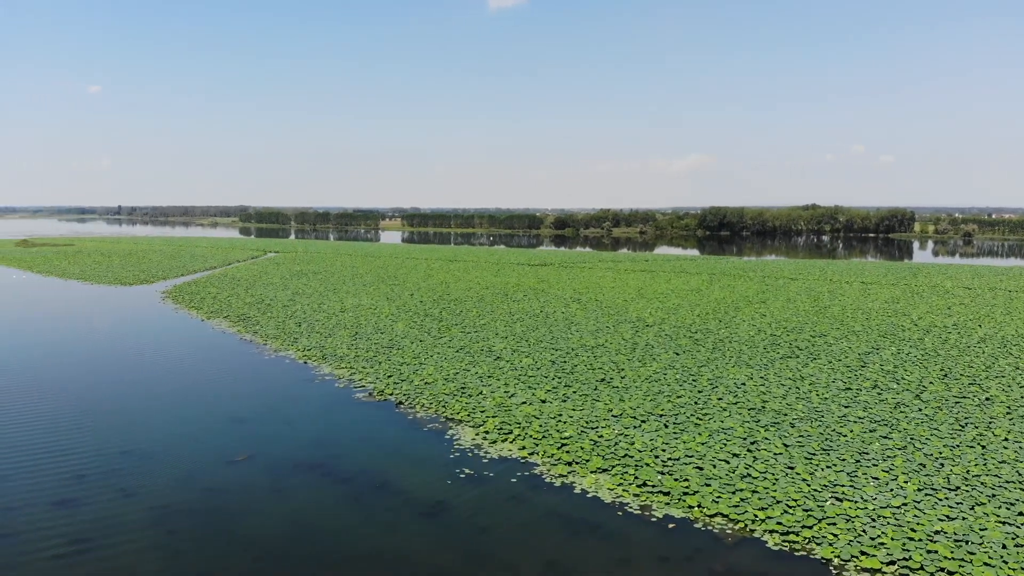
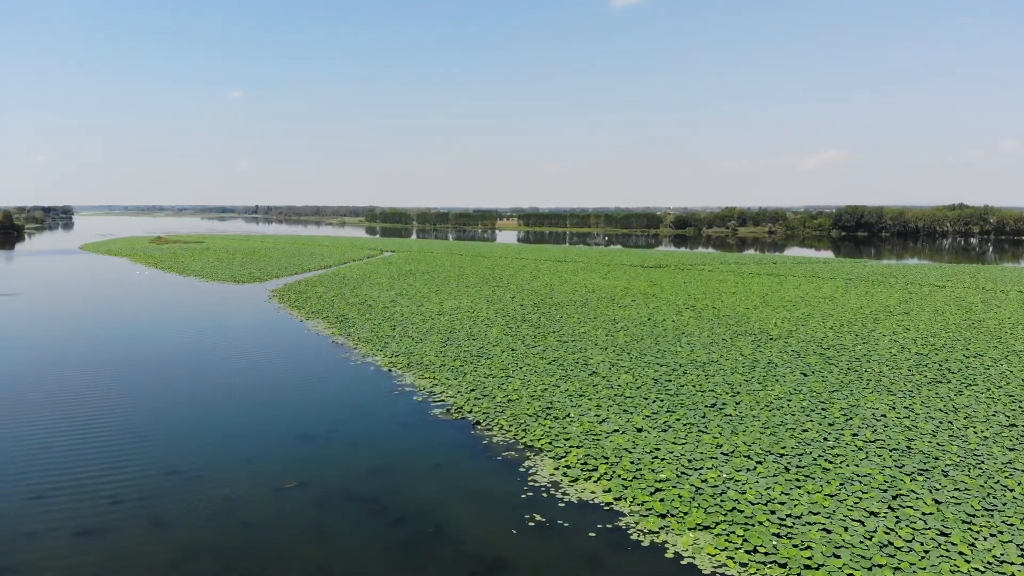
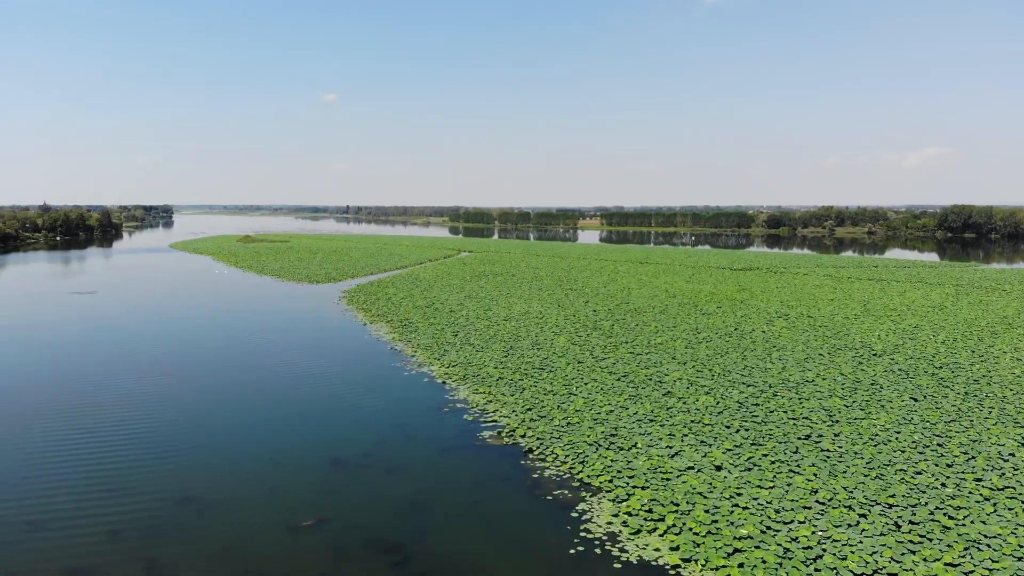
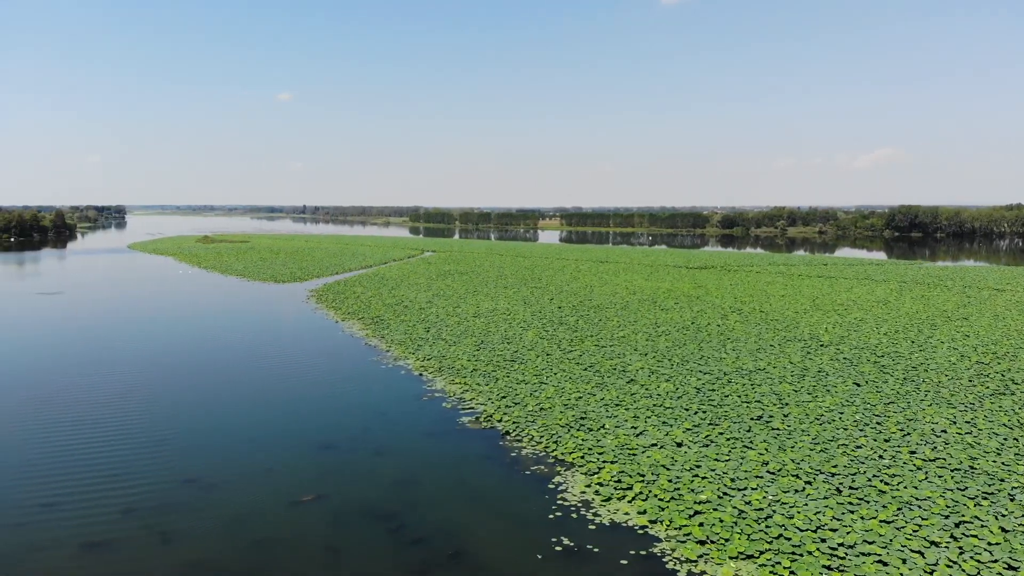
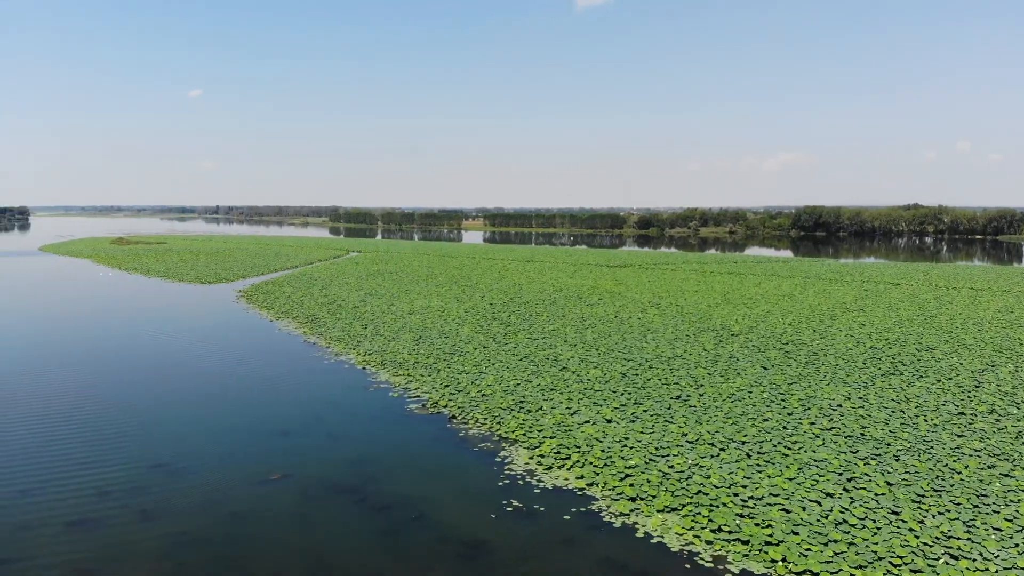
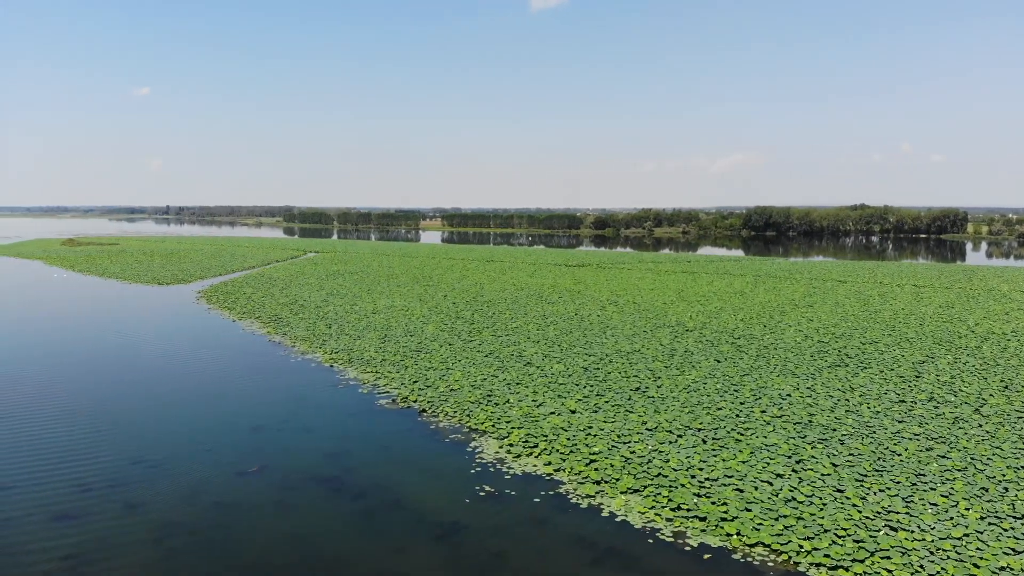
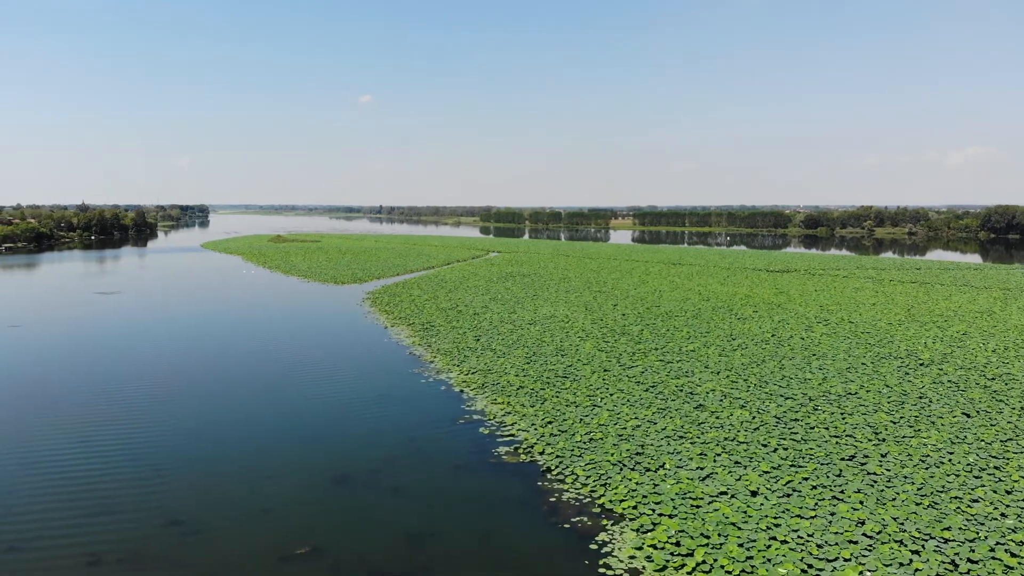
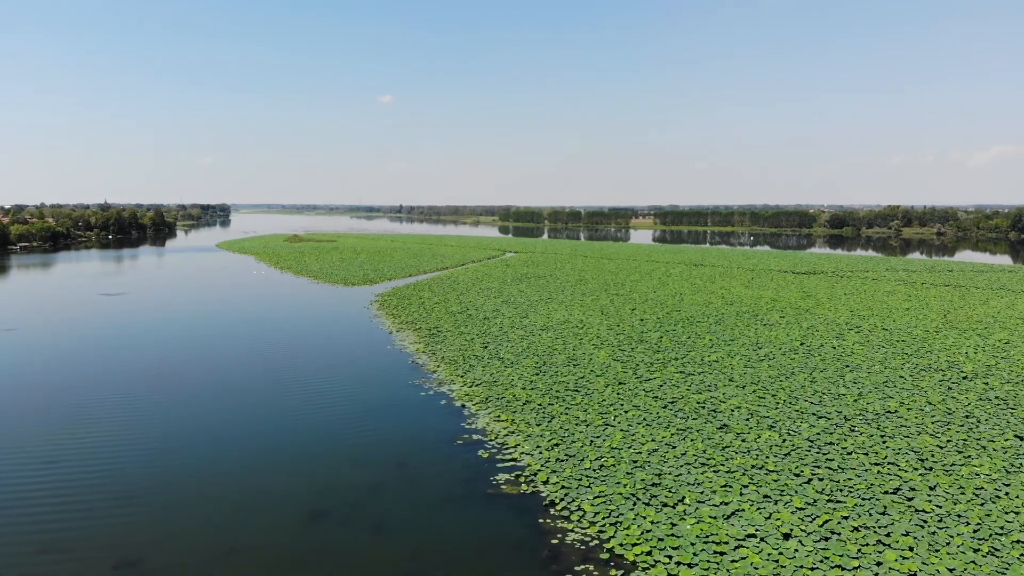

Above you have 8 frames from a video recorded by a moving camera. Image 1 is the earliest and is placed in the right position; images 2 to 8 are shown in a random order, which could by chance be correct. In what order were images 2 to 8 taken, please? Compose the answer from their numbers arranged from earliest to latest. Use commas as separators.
6, 5, 2, 4, 3, 7, 8
